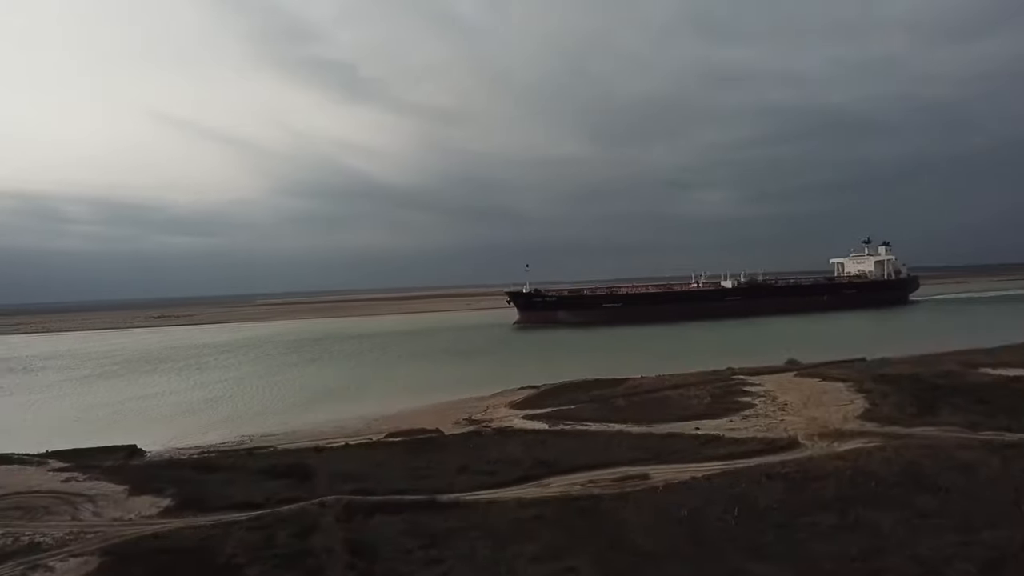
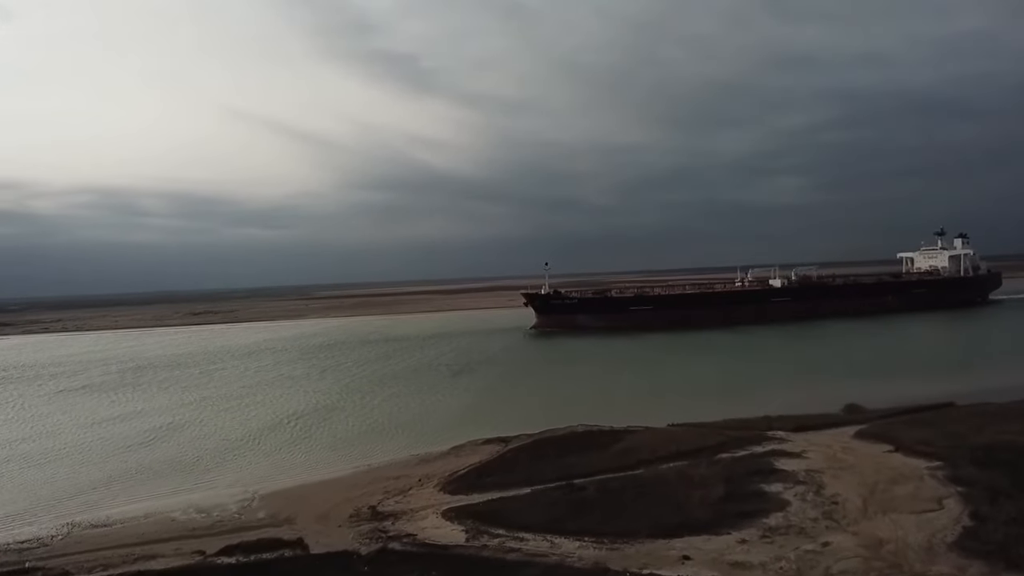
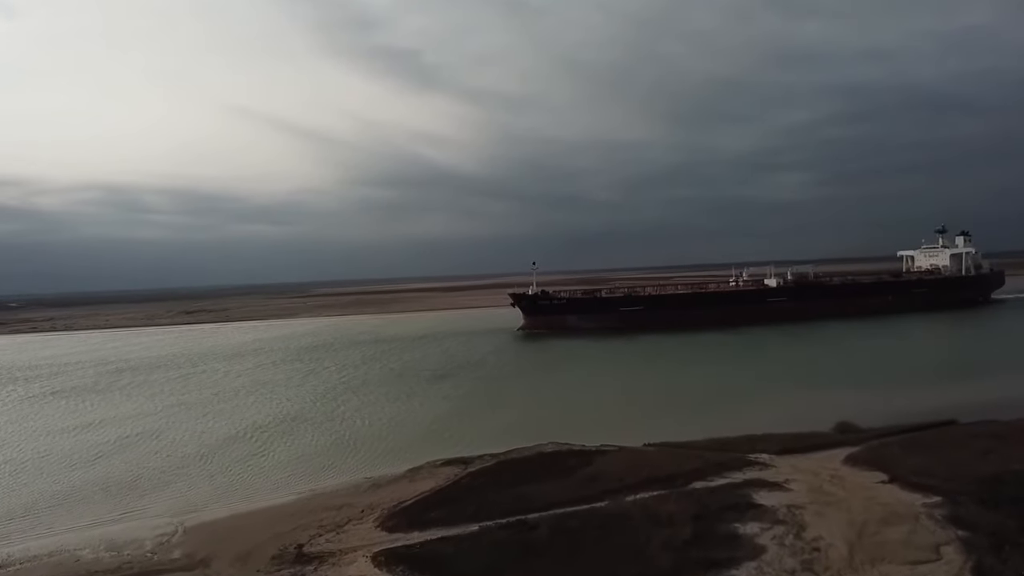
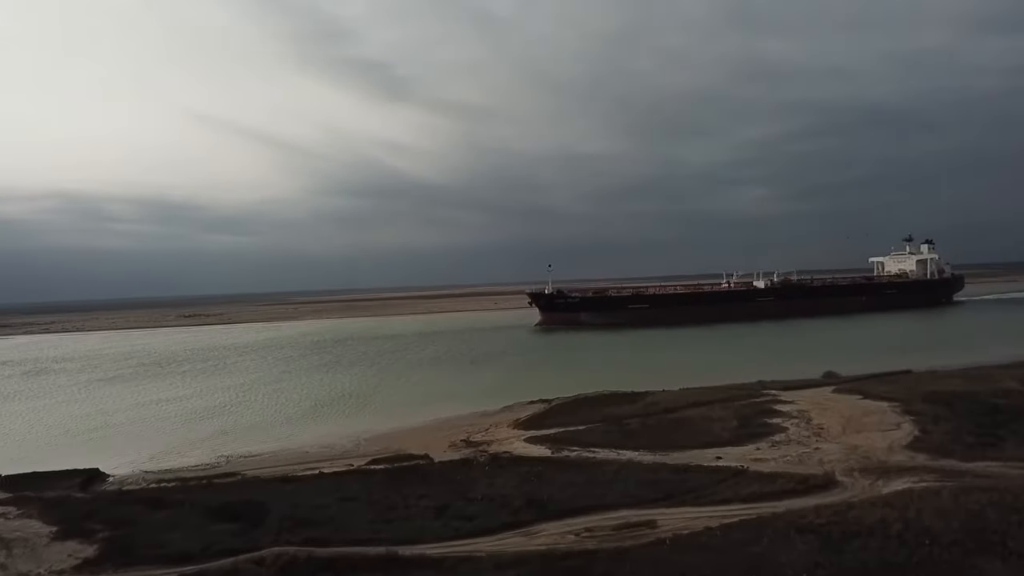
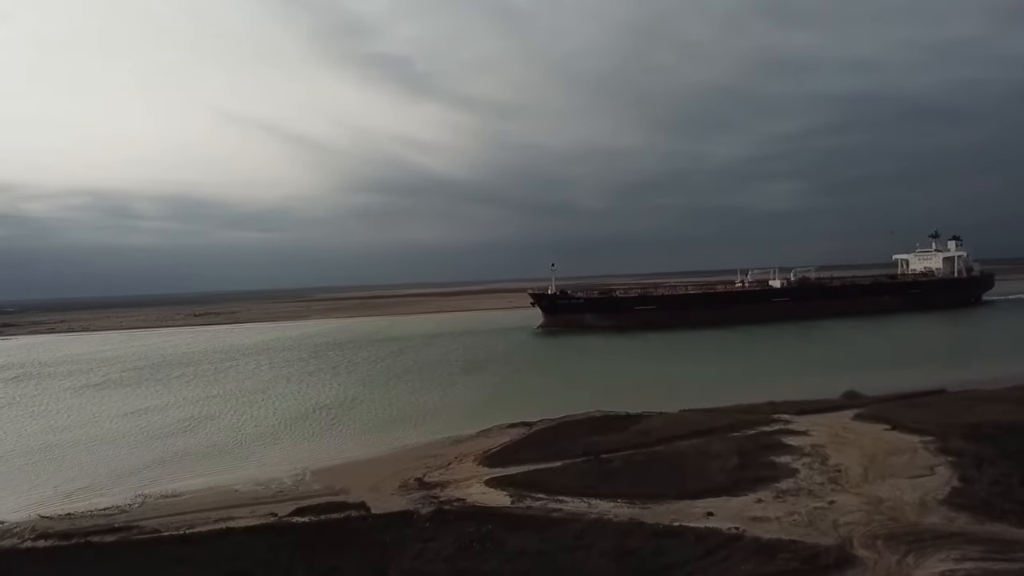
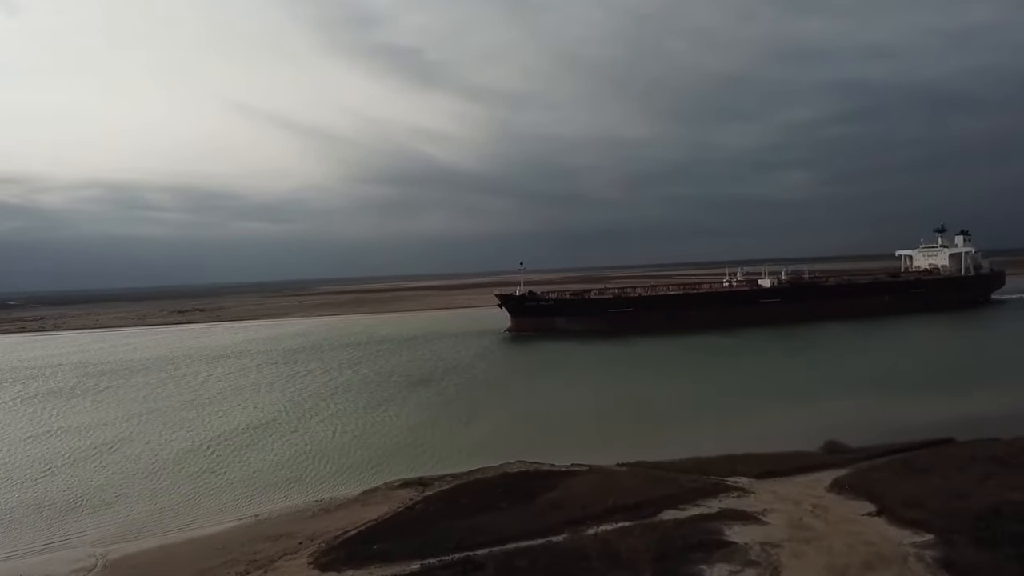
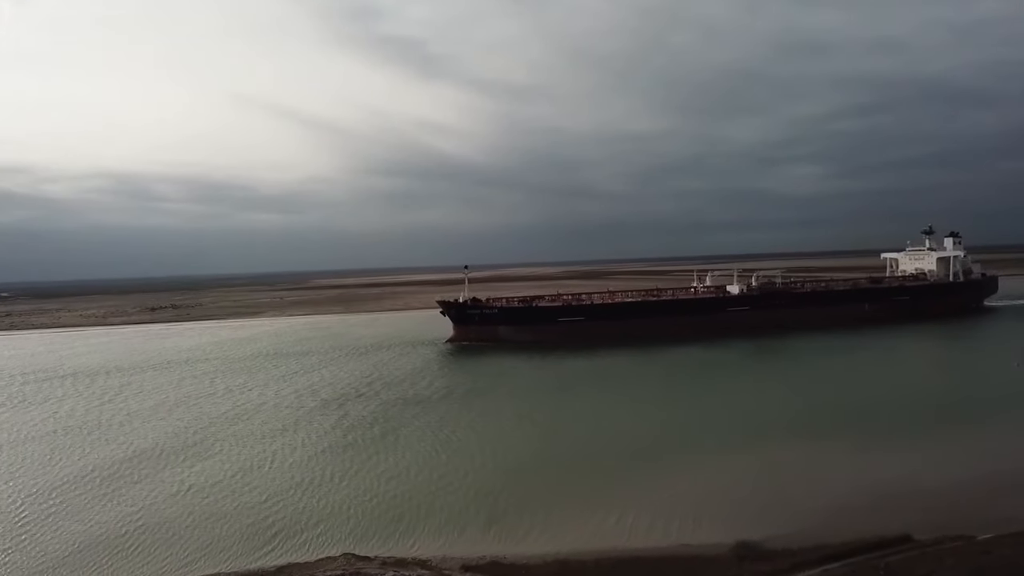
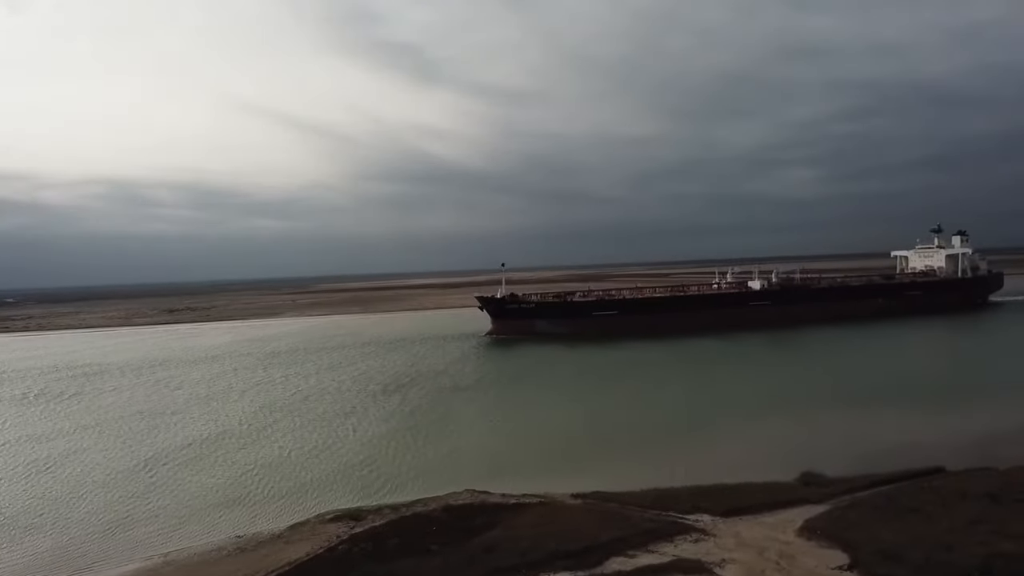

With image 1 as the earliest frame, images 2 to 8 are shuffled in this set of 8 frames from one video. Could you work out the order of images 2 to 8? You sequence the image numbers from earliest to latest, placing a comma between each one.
4, 5, 2, 3, 6, 8, 7
